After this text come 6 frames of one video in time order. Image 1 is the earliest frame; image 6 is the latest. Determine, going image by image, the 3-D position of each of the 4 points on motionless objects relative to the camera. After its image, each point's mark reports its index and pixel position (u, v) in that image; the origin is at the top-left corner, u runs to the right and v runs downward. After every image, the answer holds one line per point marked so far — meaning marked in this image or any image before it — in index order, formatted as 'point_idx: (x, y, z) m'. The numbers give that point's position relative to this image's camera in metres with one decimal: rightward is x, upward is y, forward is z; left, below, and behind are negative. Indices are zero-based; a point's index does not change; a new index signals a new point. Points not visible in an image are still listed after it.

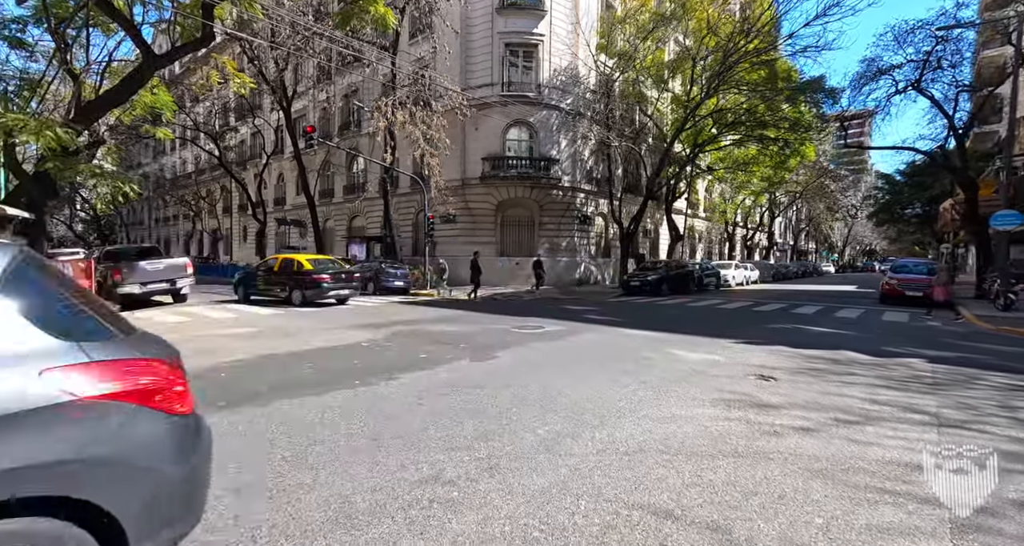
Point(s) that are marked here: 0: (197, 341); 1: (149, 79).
0: (-5.1, -1.1, +8.0) m
1: (-9.8, +5.3, +13.4) m
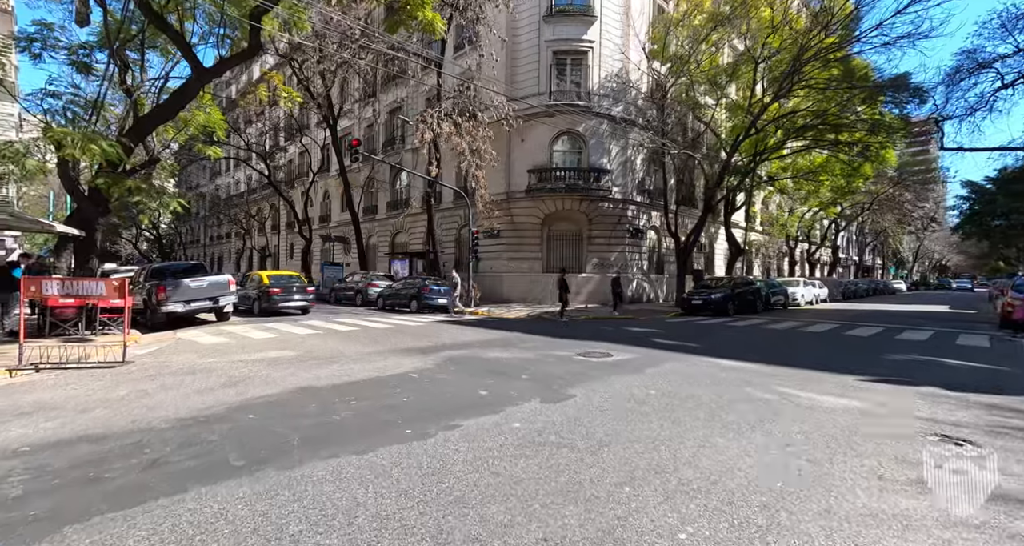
0: (-4.1, -1.4, +7.2) m
1: (-8.4, +4.8, +13.1) m
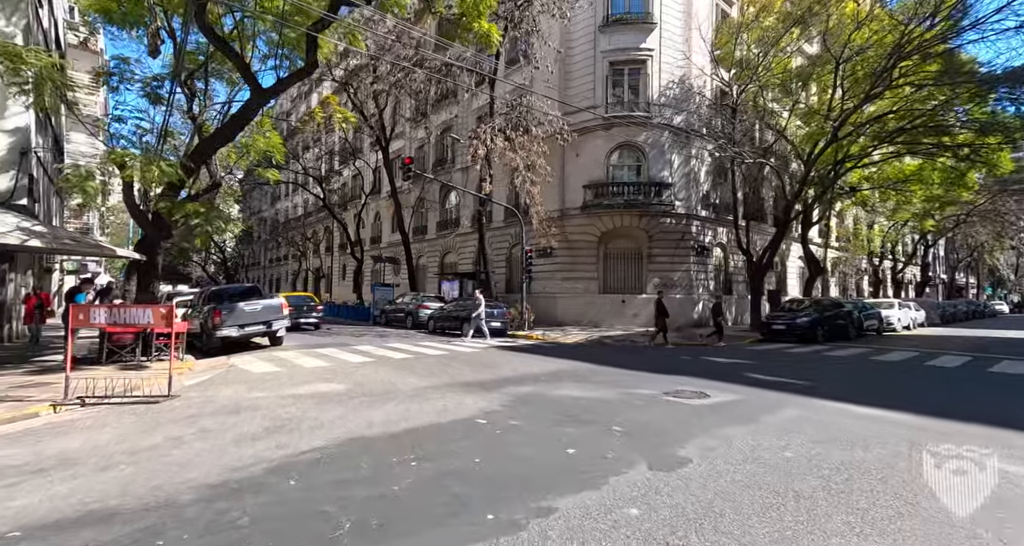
0: (-3.1, -1.8, +6.5) m
1: (-6.8, +4.2, +13.0) m
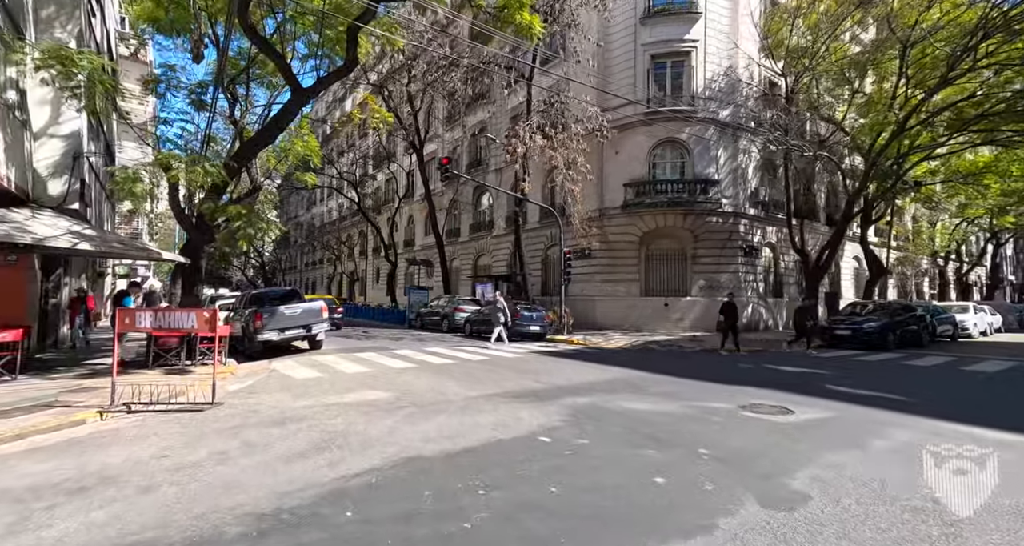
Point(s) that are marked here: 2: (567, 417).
0: (-2.3, -1.8, +6.1) m
1: (-5.7, +4.1, +12.9) m
2: (+0.7, -1.8, +6.1) m
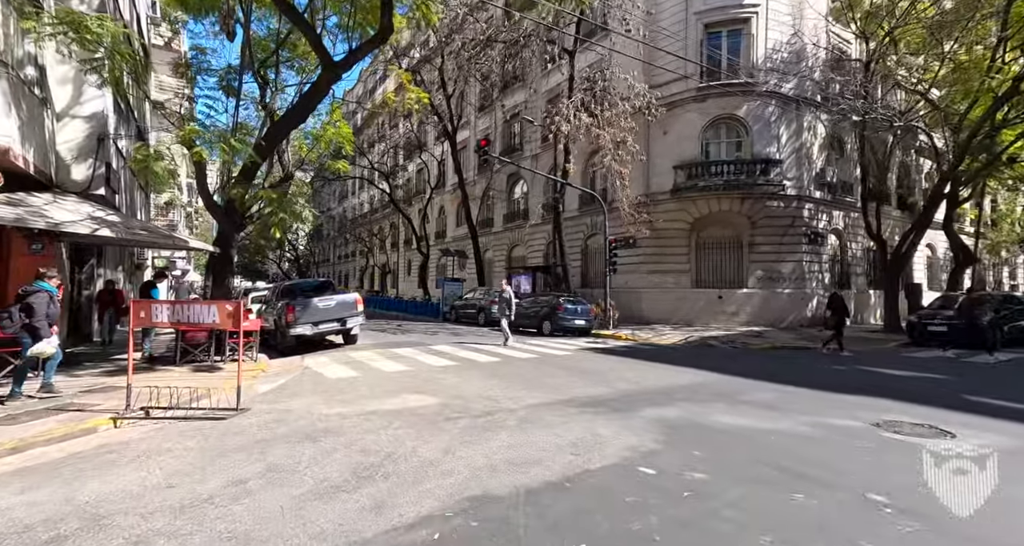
0: (-1.5, -1.7, +5.1) m
1: (-4.5, +4.3, +12.0) m
2: (+1.5, -1.6, +4.9) m
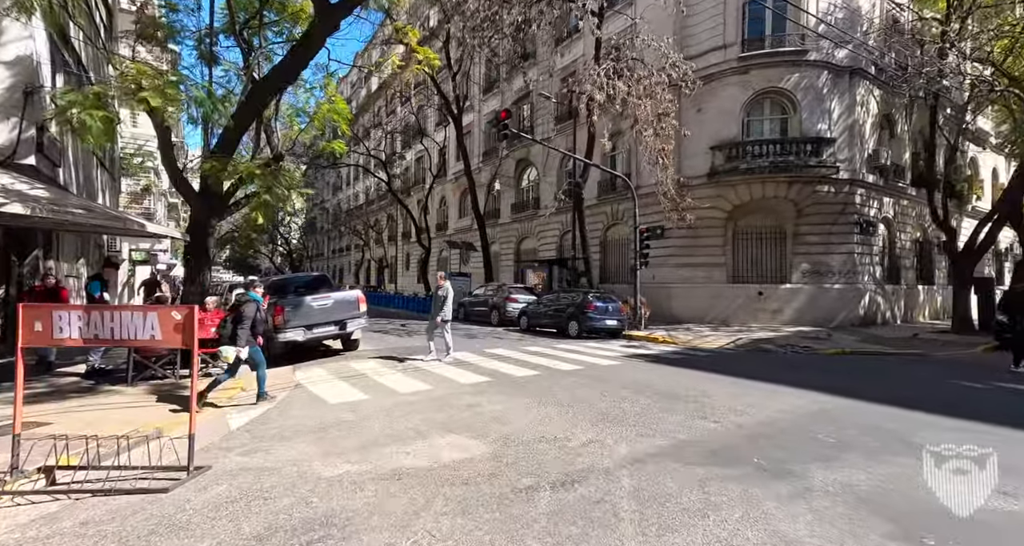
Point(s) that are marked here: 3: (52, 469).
0: (-0.7, -1.6, +3.0) m
1: (-3.8, +4.5, +9.8) m
2: (+2.3, -1.5, +2.8) m
3: (-3.7, -1.6, +3.9) m
